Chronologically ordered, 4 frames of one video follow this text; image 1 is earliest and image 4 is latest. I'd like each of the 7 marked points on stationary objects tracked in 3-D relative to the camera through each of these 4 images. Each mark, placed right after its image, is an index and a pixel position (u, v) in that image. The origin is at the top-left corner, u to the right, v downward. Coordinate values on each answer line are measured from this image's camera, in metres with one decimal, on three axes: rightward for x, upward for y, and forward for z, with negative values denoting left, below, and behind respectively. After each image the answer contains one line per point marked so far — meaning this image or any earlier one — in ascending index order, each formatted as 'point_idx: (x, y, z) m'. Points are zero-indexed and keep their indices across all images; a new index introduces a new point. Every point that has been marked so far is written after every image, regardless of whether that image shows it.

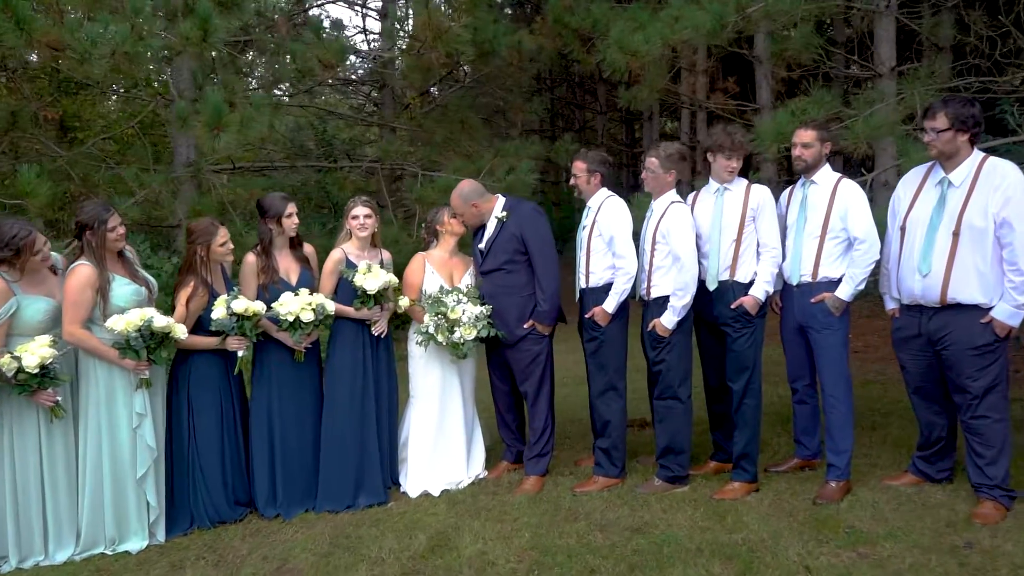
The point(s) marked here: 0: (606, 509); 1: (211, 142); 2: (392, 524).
0: (+0.5, -1.3, +4.7) m
1: (-2.5, +1.3, +7.1) m
2: (-0.7, -1.3, +4.8) m
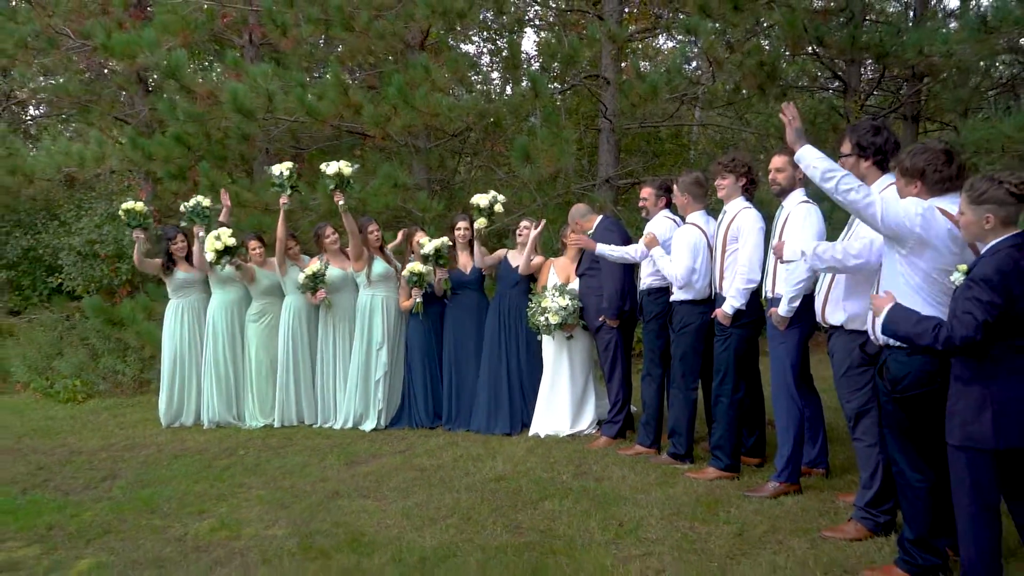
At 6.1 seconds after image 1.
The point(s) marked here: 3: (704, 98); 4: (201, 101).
0: (+0.7, -1.3, +6.0) m
1: (+0.1, +1.4, +9.8) m
2: (-0.2, -1.3, +6.9) m
3: (+2.3, +2.3, +9.9) m
4: (-3.9, +2.3, +10.4) m
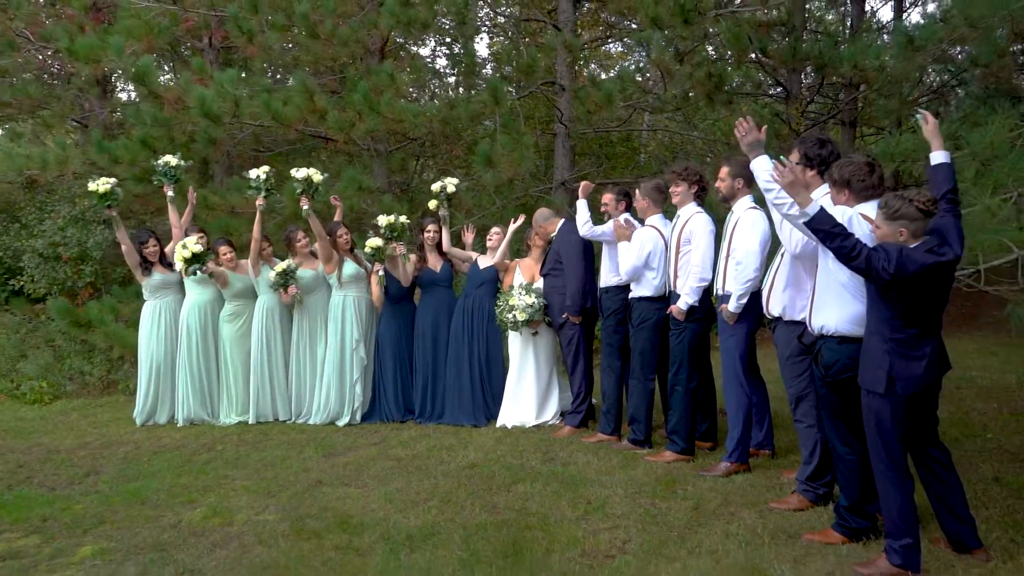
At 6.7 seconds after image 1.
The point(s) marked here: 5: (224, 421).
0: (+0.5, -1.3, +6.5) m
1: (-0.3, +1.4, +10.2) m
2: (-0.5, -1.3, +7.3) m
3: (+1.8, +2.3, +10.4) m
4: (-4.4, +2.3, +10.5) m
5: (-2.9, -1.3, +8.3) m
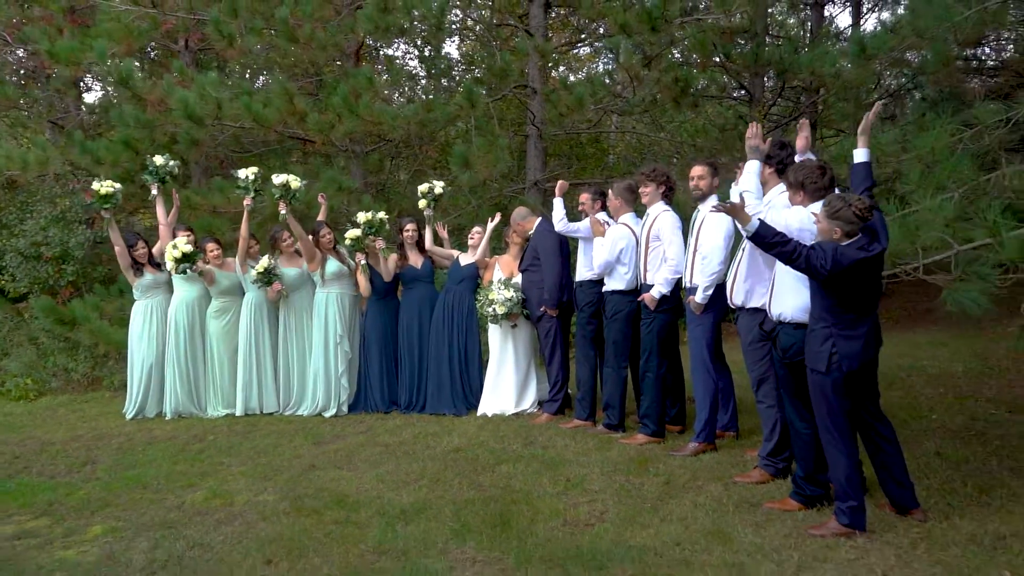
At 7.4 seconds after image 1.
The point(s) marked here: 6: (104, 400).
0: (+0.3, -1.2, +6.9) m
1: (-0.6, +1.4, +10.5) m
2: (-0.6, -1.2, +7.6) m
3: (+1.5, +2.3, +10.9) m
4: (-4.7, +2.3, +10.8) m
5: (-3.1, -1.3, +8.6) m
6: (-4.8, -1.3, +9.8) m
